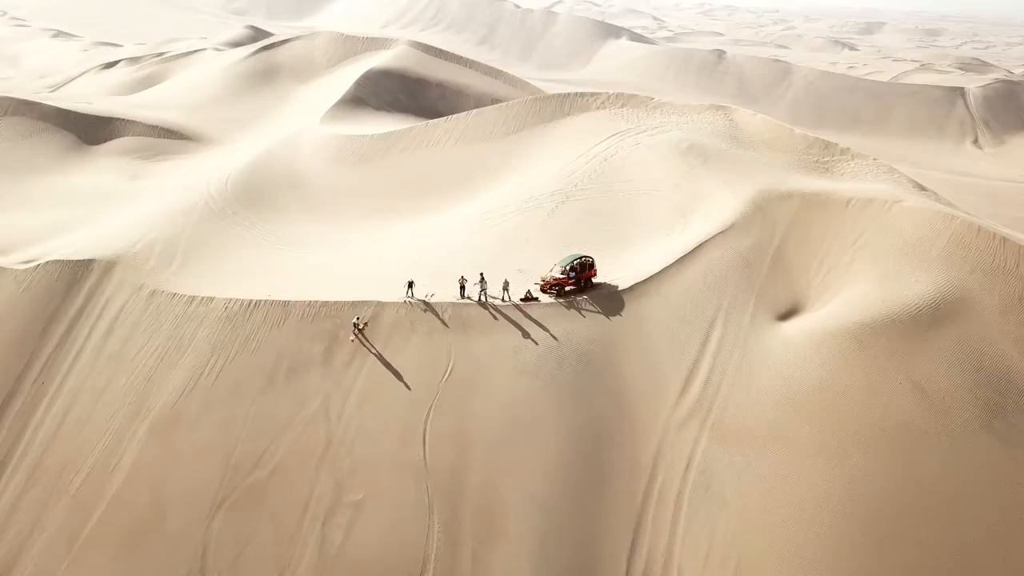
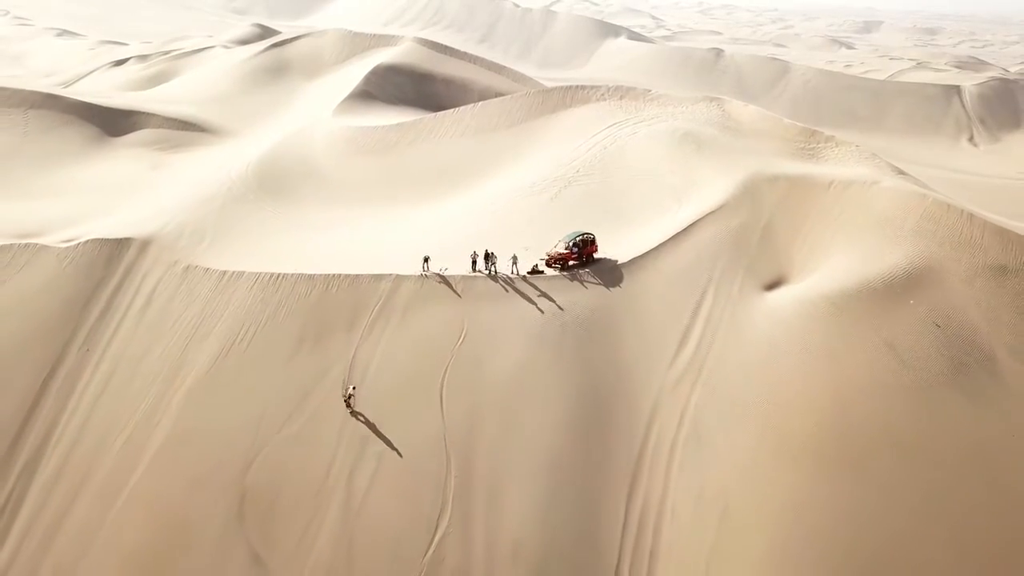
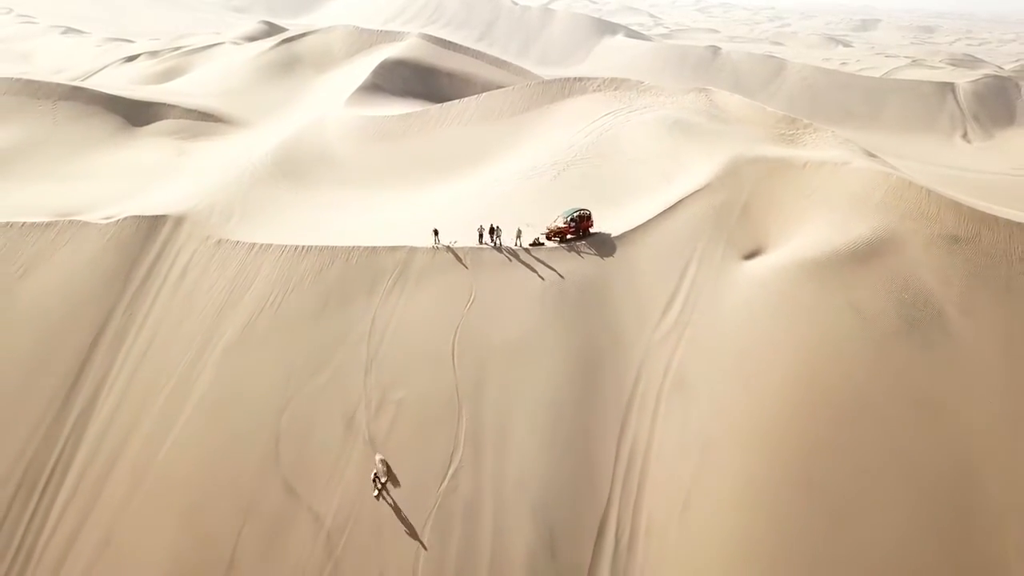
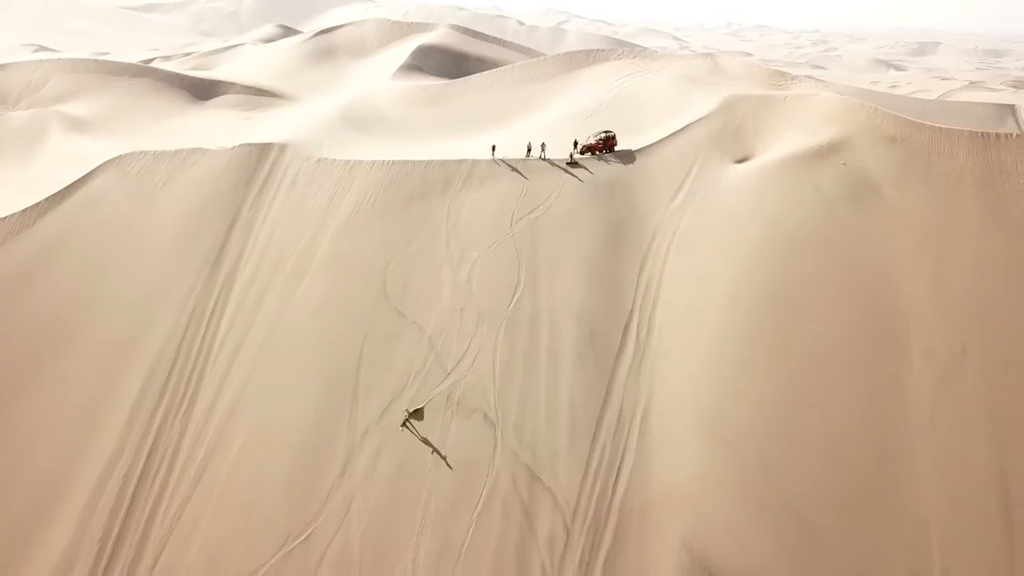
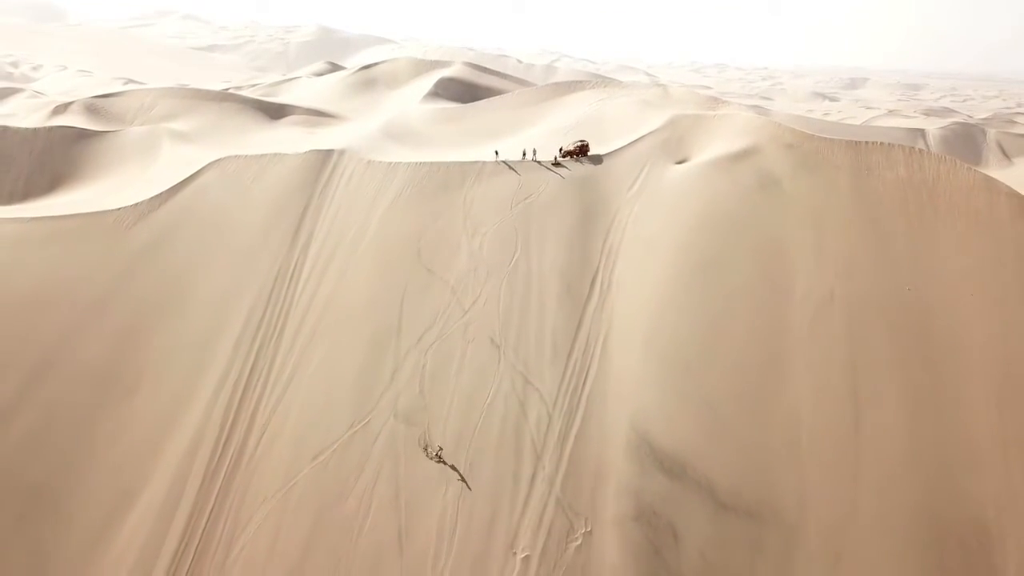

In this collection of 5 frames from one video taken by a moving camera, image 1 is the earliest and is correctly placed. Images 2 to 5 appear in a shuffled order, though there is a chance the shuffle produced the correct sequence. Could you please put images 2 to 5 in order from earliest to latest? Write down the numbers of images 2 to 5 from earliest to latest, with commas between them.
2, 3, 4, 5
